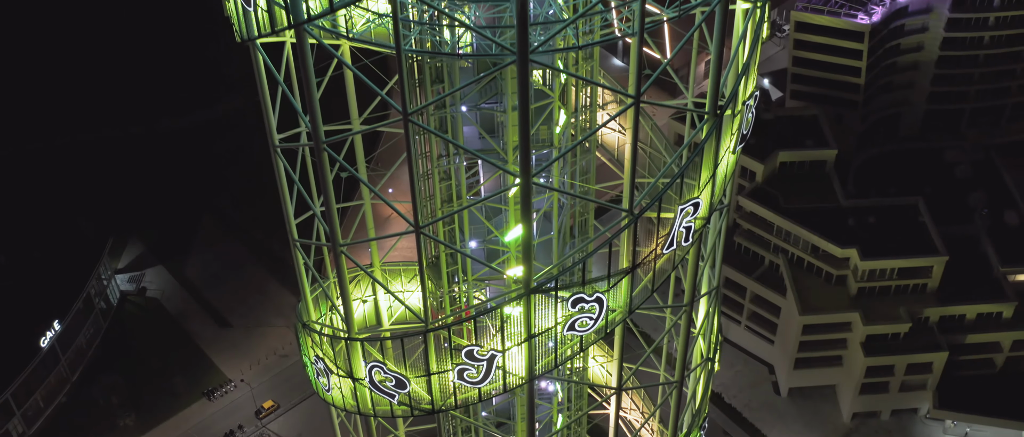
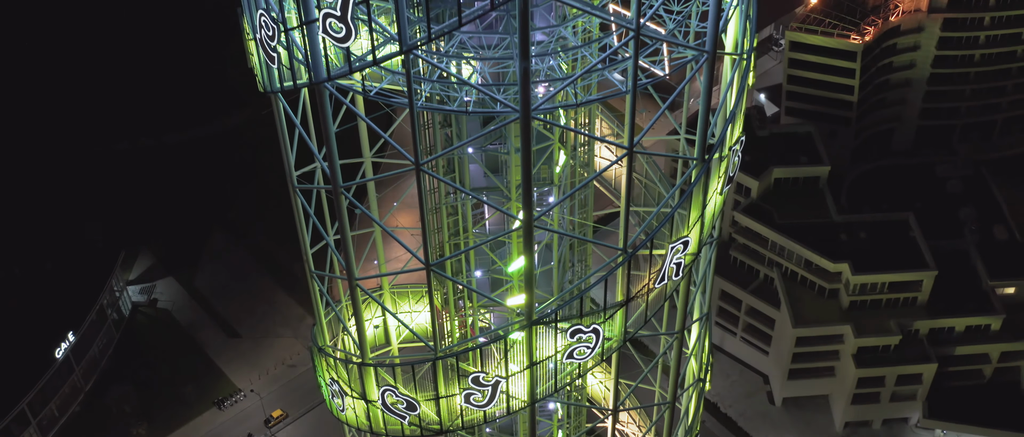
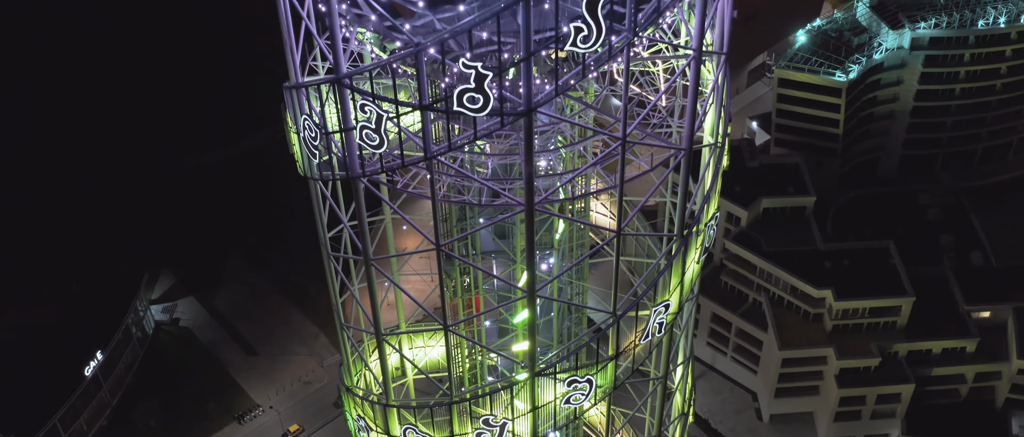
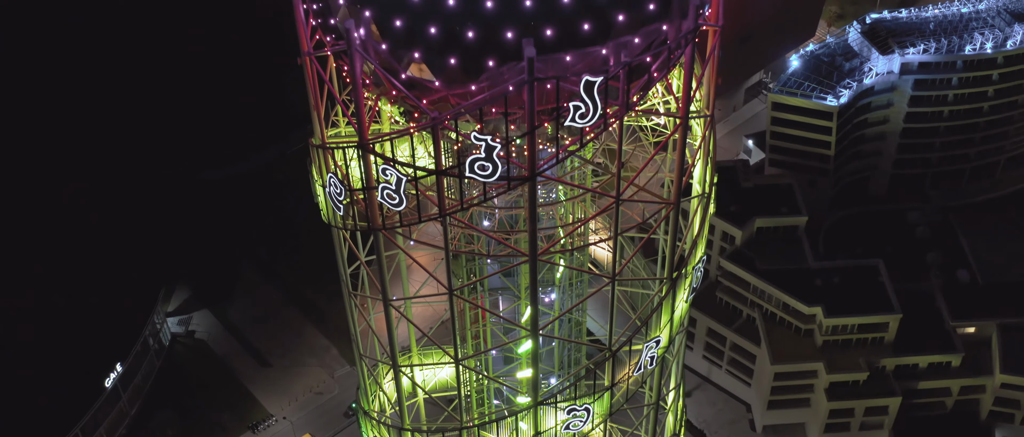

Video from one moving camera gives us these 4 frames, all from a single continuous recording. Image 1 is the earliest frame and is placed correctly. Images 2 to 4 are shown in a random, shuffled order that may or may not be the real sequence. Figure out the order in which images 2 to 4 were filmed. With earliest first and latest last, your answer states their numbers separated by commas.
2, 3, 4
